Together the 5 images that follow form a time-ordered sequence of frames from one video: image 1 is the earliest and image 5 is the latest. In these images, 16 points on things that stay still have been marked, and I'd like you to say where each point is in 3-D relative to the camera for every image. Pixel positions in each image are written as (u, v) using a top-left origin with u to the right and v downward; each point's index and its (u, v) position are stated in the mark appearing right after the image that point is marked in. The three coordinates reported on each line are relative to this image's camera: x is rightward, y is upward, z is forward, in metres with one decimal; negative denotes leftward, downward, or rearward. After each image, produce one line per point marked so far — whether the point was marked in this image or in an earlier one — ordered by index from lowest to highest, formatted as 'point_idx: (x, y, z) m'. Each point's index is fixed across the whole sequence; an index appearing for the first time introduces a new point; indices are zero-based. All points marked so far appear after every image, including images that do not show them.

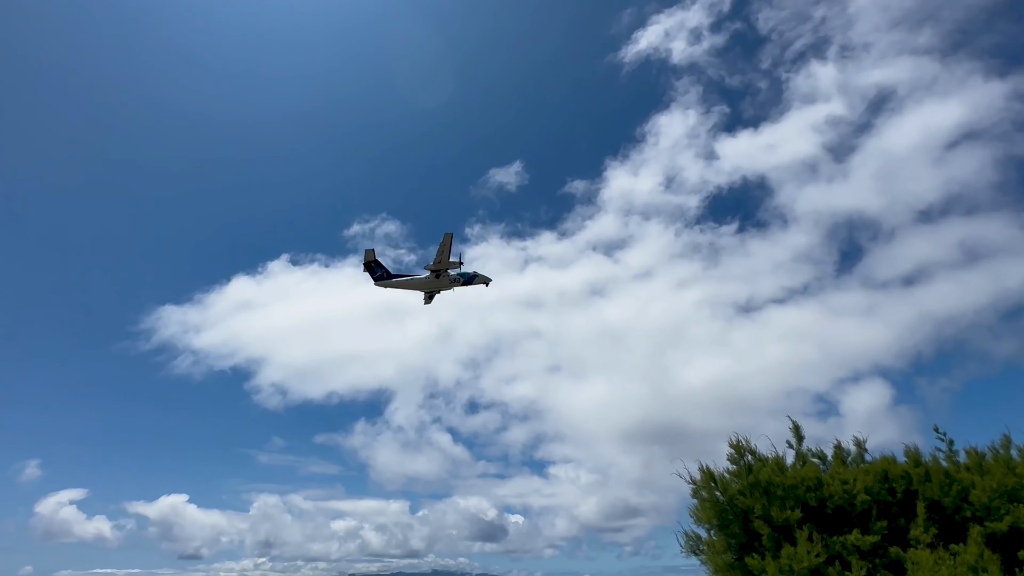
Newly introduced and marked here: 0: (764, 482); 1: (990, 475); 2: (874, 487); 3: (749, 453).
0: (+3.9, -3.0, +9.7) m
1: (+7.4, -2.8, +9.4) m
2: (+5.6, -3.1, +9.4) m
3: (+3.8, -2.6, +10.0) m
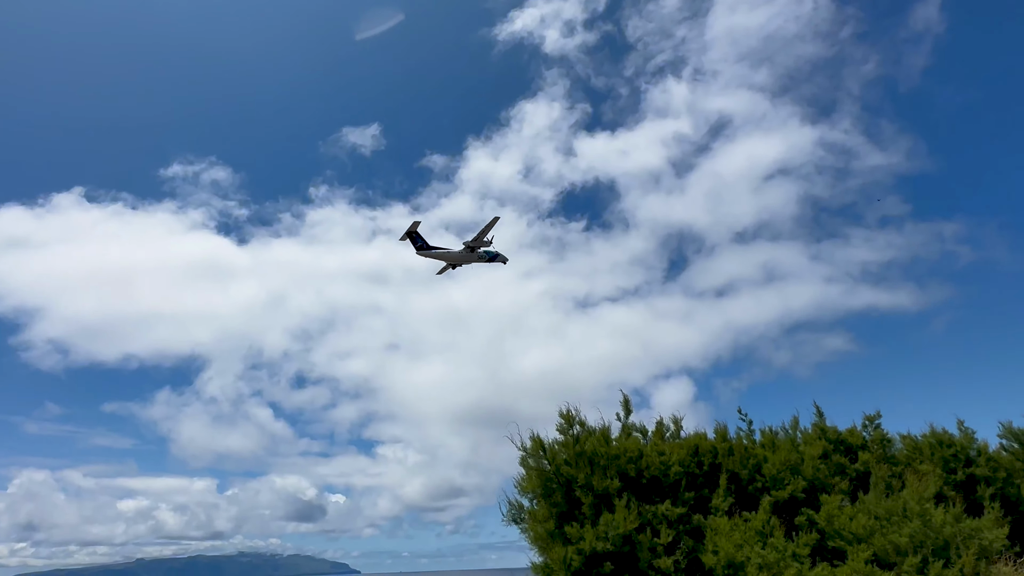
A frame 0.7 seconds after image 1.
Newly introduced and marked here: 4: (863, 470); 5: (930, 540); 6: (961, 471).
0: (+1.3, -2.7, +10.1) m
1: (+4.7, -2.8, +10.7) m
2: (+2.9, -2.9, +10.3) m
3: (+1.1, -2.3, +10.3) m
4: (+6.0, -3.1, +10.4) m
5: (+6.1, -3.6, +8.8) m
6: (+7.5, -3.1, +10.2) m
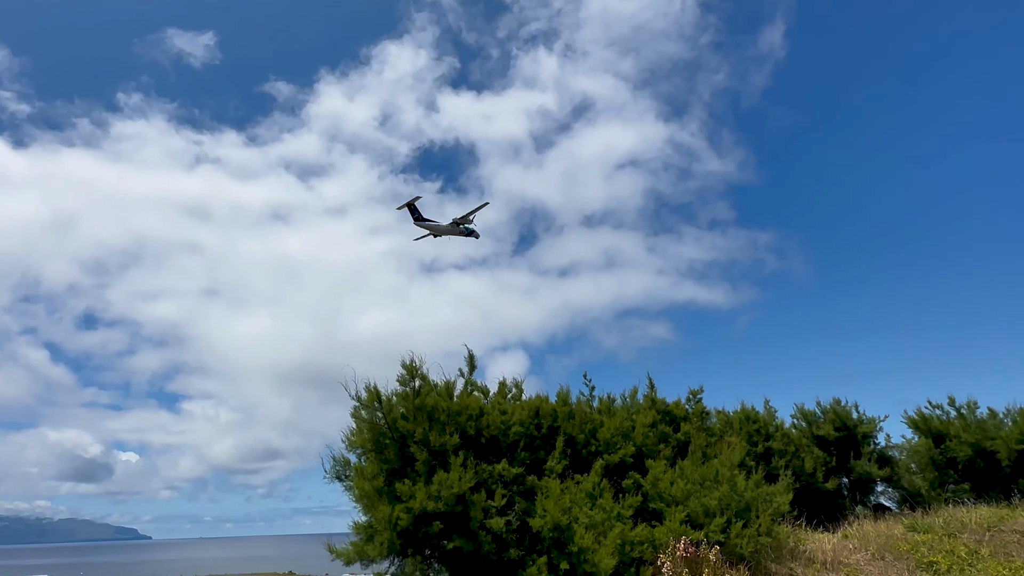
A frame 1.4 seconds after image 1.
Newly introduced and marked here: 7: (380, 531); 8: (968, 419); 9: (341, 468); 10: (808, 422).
0: (-1.3, -1.9, +9.7) m
1: (+1.8, -2.4, +11.1) m
2: (+0.2, -2.3, +10.2) m
3: (-1.5, -1.5, +9.8) m
4: (+3.1, -2.8, +11.1) m
5: (+3.5, -3.4, +9.7) m
6: (+4.6, -2.9, +11.3) m
7: (-1.8, -3.4, +8.4) m
8: (+8.0, -2.3, +10.8) m
9: (-2.8, -2.9, +9.8) m
10: (+5.6, -2.5, +11.7) m
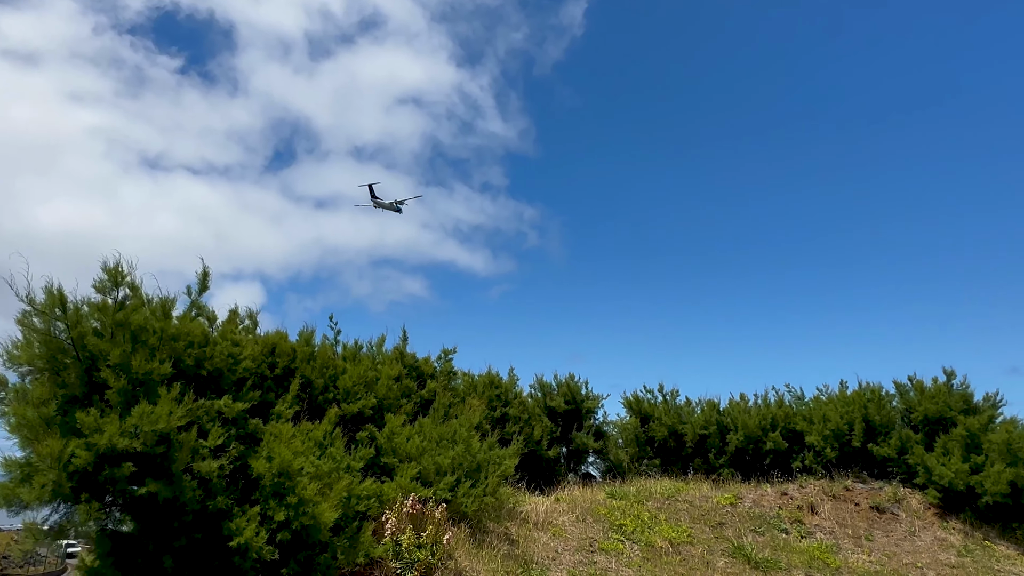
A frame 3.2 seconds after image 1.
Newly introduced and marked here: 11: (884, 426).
0: (-4.8, -0.5, +7.9) m
1: (-2.6, -1.3, +10.4) m
2: (-3.7, -1.1, +9.0) m
3: (-4.9, 0.0, +7.9) m
4: (-1.5, -2.0, +10.9) m
5: (-0.7, -2.8, +9.7) m
6: (-0.3, -2.3, +11.7) m
7: (-5.1, -2.0, +6.6) m
8: (+3.2, -2.4, +12.5) m
9: (-6.4, -1.2, +7.5) m
10: (+0.6, -2.1, +12.4) m
11: (+6.4, -2.4, +10.6) m
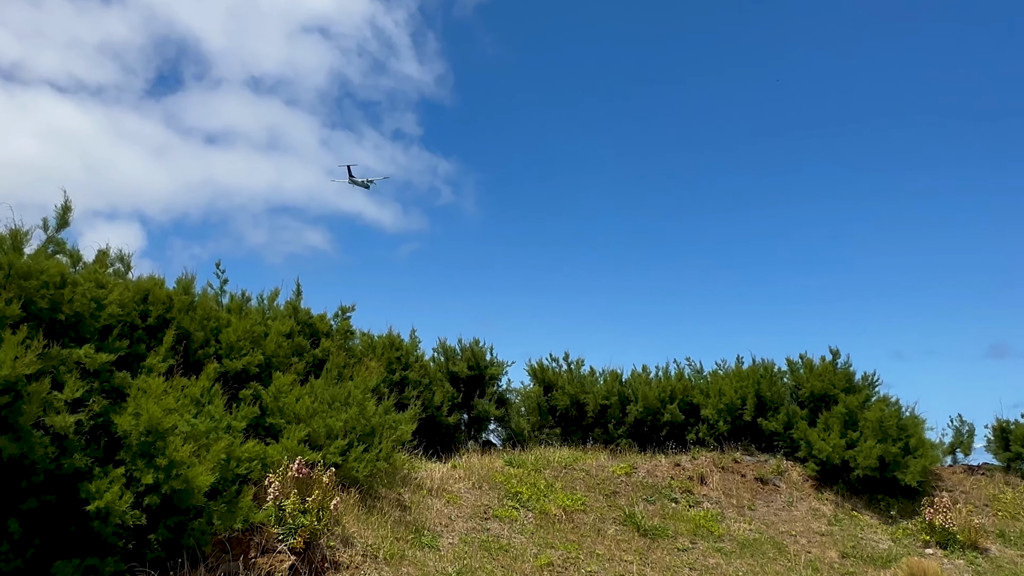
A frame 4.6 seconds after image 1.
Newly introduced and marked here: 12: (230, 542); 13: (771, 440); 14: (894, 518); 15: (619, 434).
0: (-6.0, +0.3, +6.7) m
1: (-4.1, -0.5, +9.5) m
2: (-5.0, -0.2, +8.0) m
3: (-6.0, +0.8, +6.8) m
4: (-3.2, -1.2, +10.3) m
5: (-2.3, -2.1, +9.2) m
6: (-2.1, -1.5, +11.2) m
7: (-6.2, -1.2, +5.5) m
8: (+1.2, -1.8, +12.5) m
9: (-7.5, -0.3, +6.2) m
10: (-1.3, -1.4, +12.0) m
11: (+4.7, -2.0, +11.0) m
12: (-3.3, -3.0, +7.2) m
13: (+4.7, -2.8, +11.1) m
14: (+5.9, -3.5, +9.4) m
15: (+2.0, -2.8, +11.7) m
